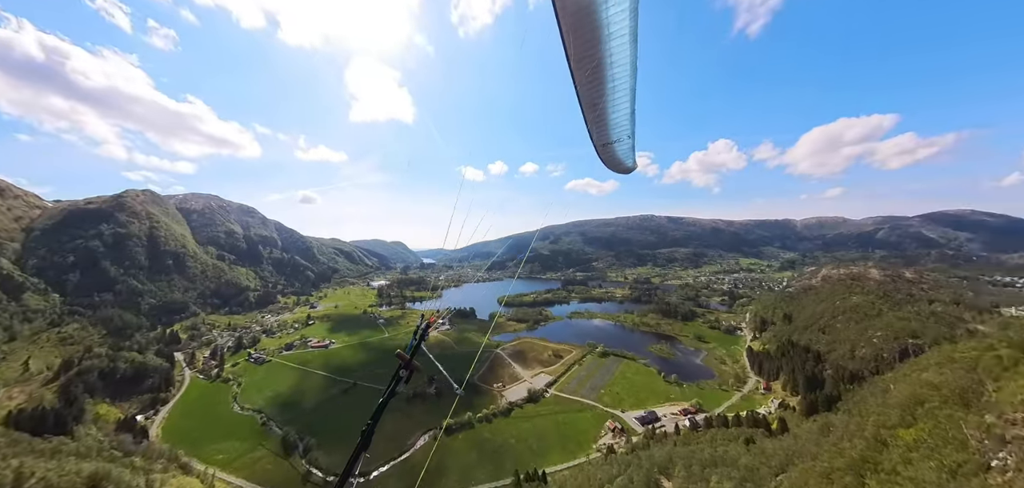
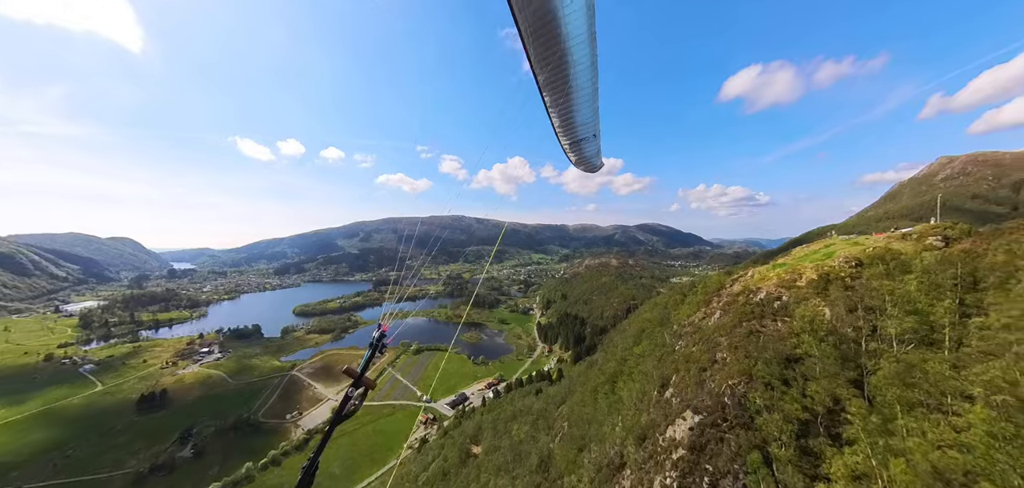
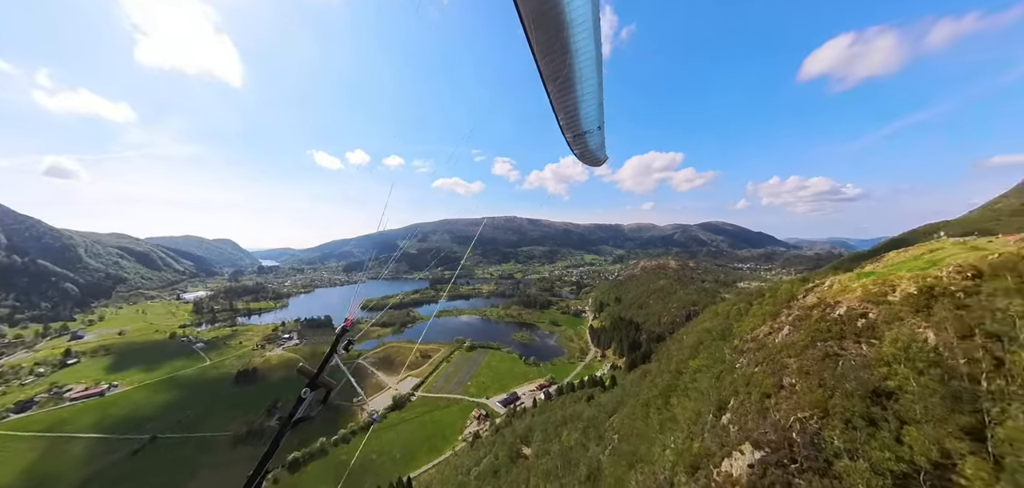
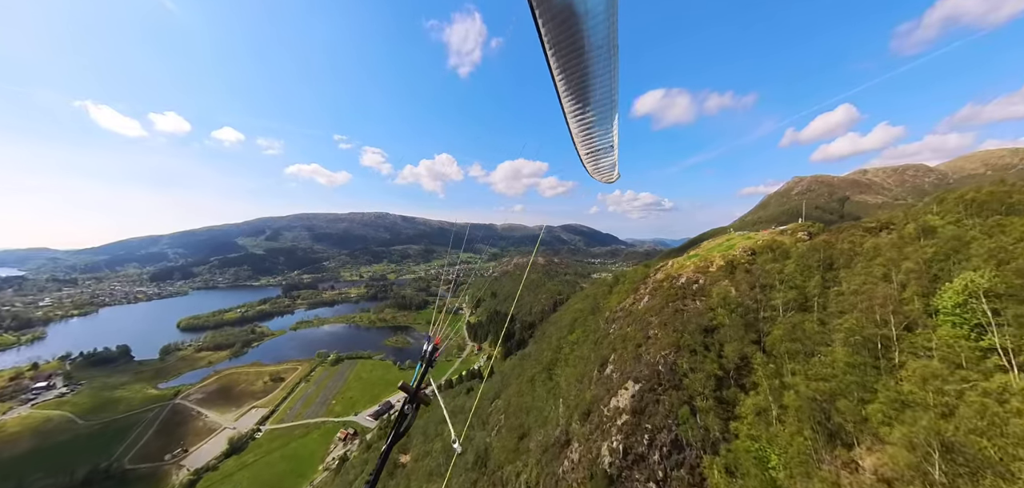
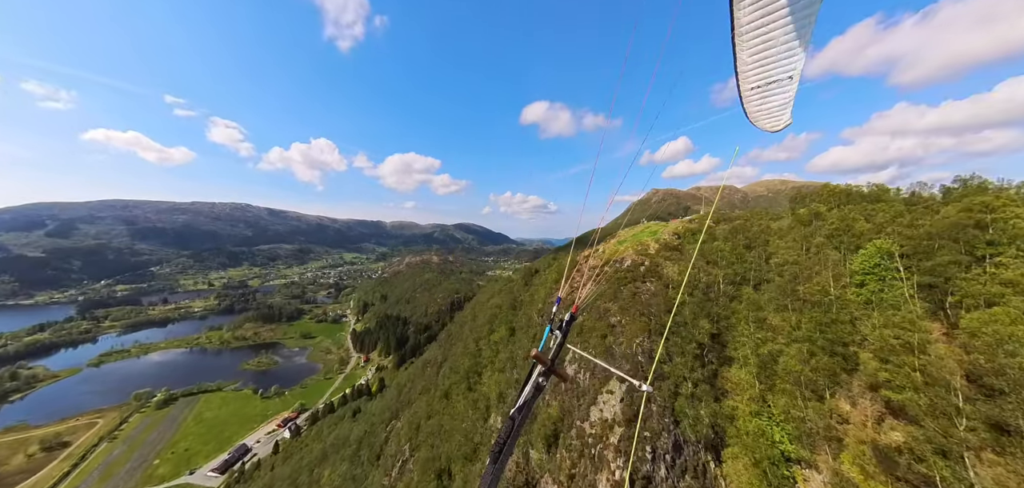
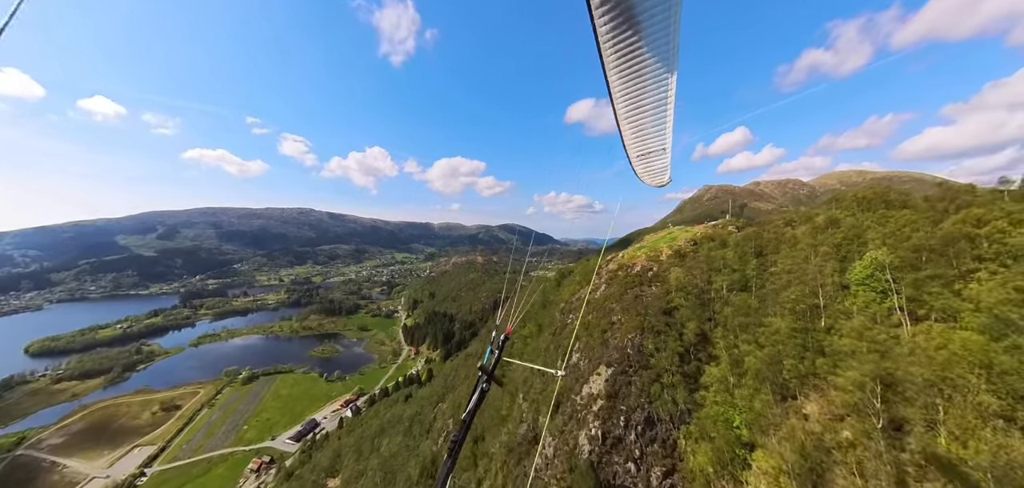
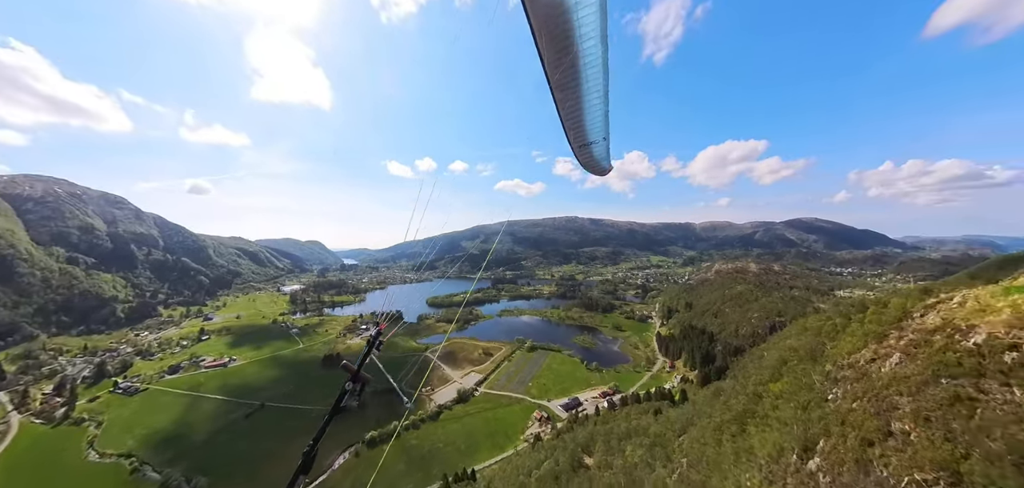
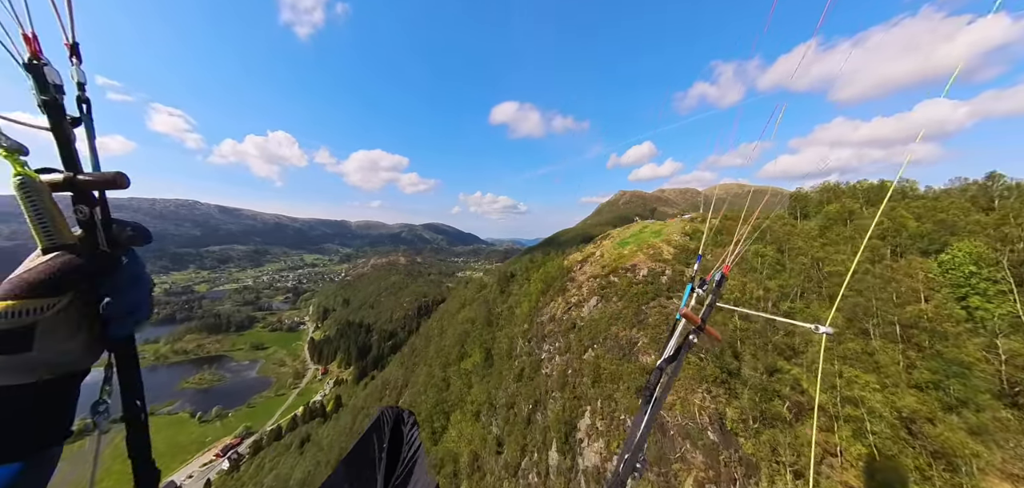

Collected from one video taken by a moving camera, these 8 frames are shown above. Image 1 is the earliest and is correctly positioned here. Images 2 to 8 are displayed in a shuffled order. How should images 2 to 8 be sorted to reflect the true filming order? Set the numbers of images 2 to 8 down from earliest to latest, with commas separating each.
7, 3, 2, 4, 6, 5, 8
